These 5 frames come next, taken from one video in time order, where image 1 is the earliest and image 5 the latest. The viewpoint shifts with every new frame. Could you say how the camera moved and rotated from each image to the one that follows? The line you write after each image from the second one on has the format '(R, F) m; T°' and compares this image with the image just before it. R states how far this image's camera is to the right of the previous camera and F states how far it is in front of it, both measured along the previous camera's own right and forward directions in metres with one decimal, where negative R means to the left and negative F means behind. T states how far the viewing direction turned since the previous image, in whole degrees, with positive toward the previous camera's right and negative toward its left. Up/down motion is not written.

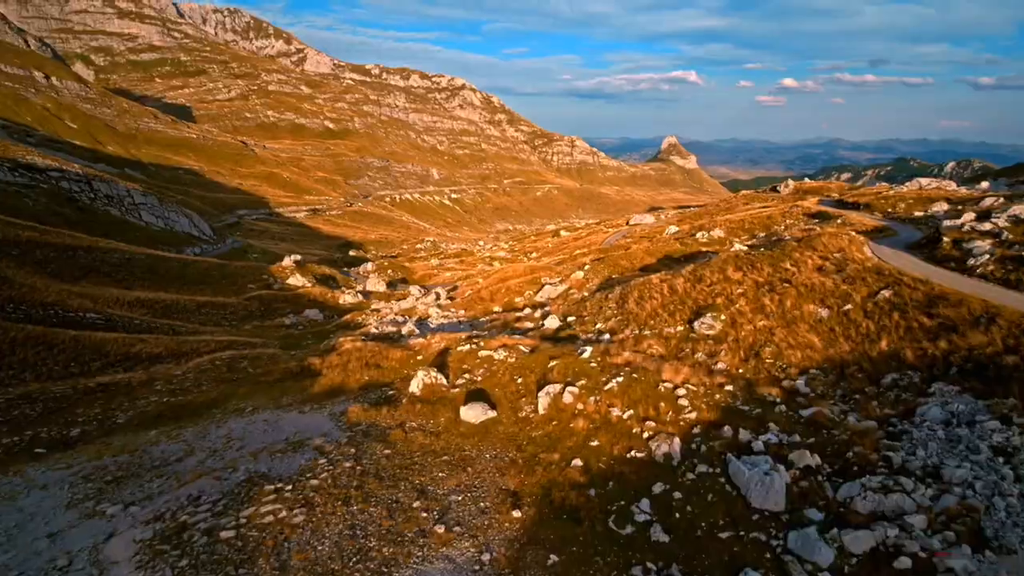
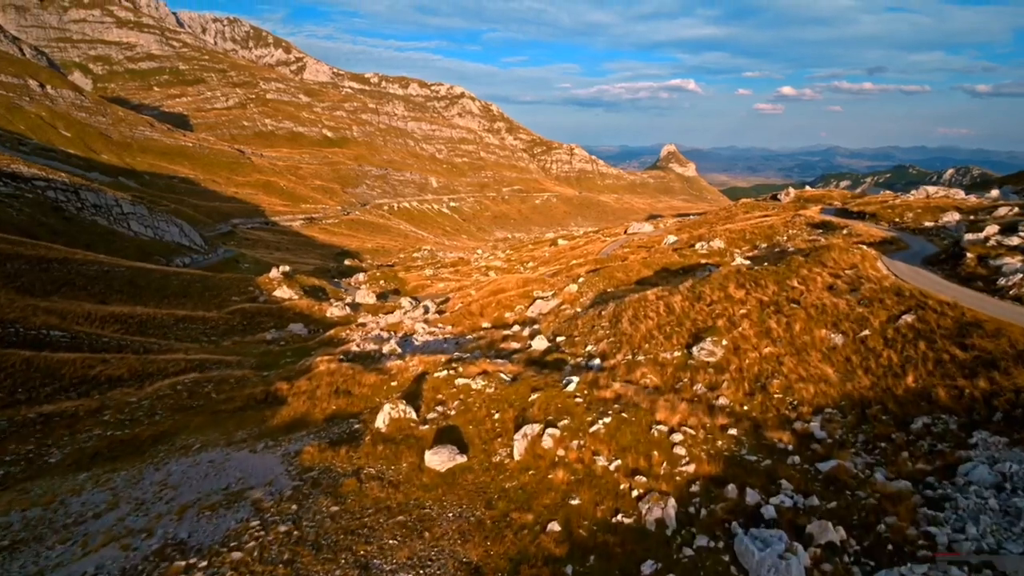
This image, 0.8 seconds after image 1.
(+0.8, +2.2) m; 0°
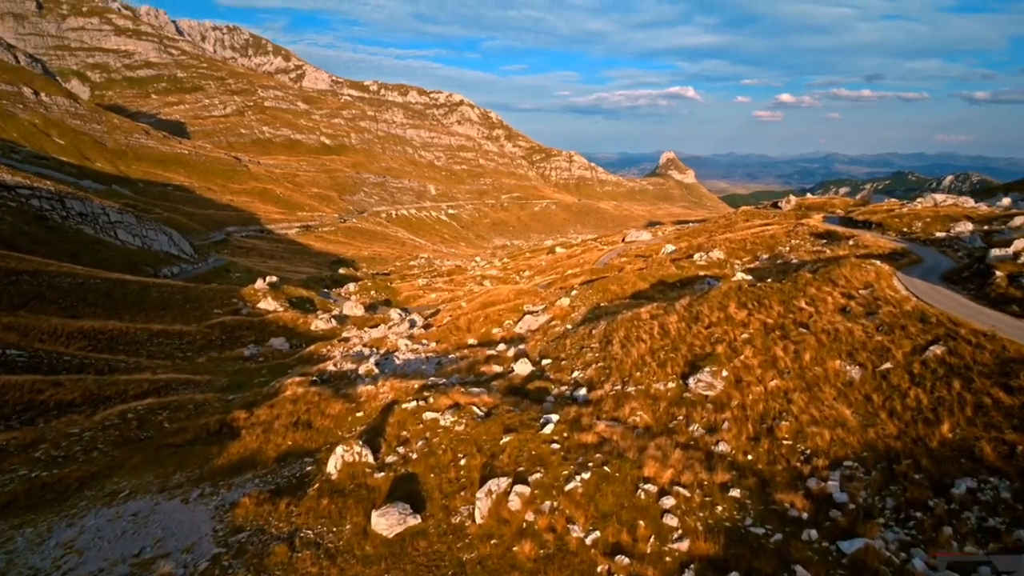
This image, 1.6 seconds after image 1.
(+0.9, +2.3) m; 0°
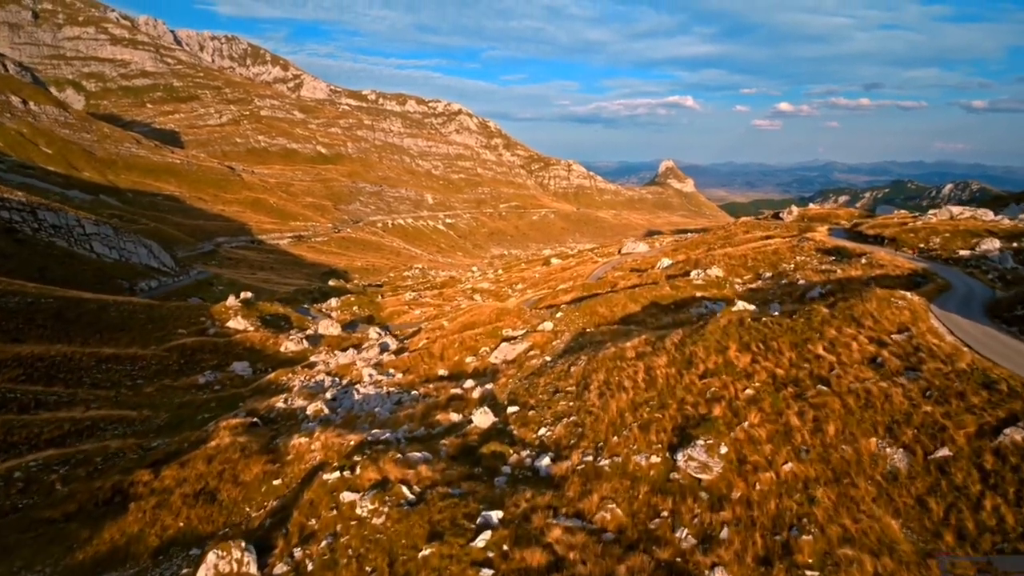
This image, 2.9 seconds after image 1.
(+1.6, +4.0) m; 0°
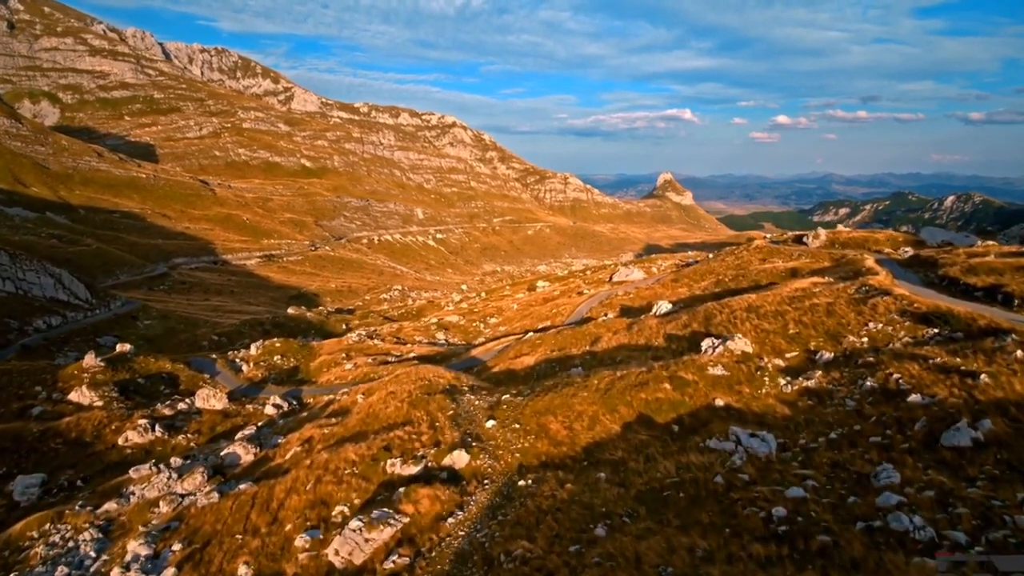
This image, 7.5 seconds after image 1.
(+4.6, +16.3) m; 0°
